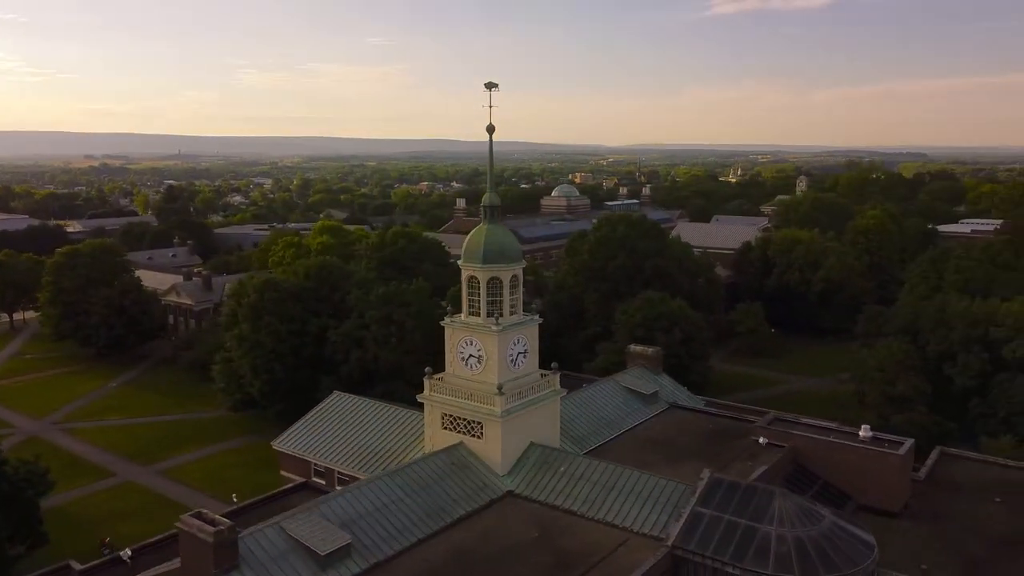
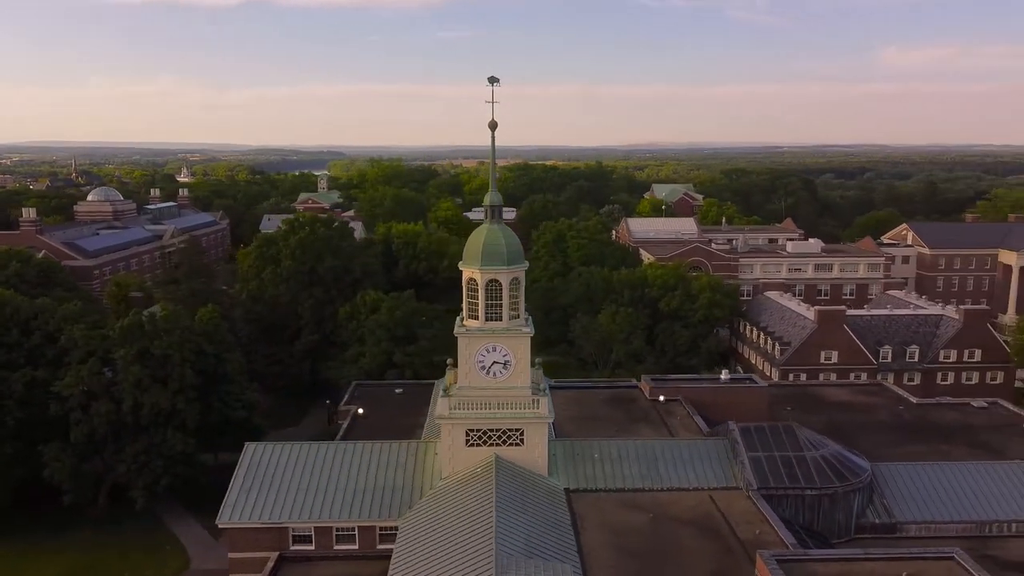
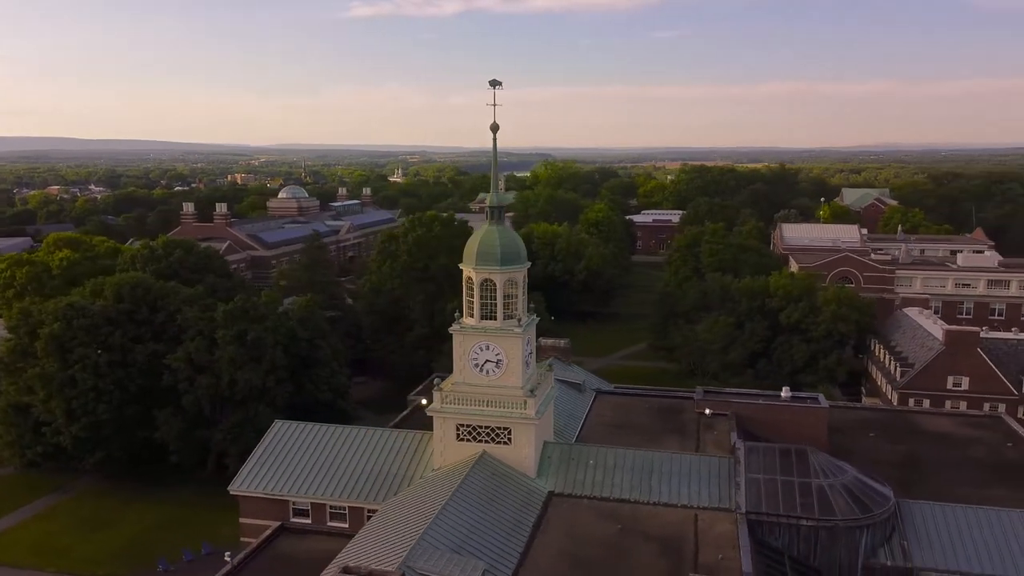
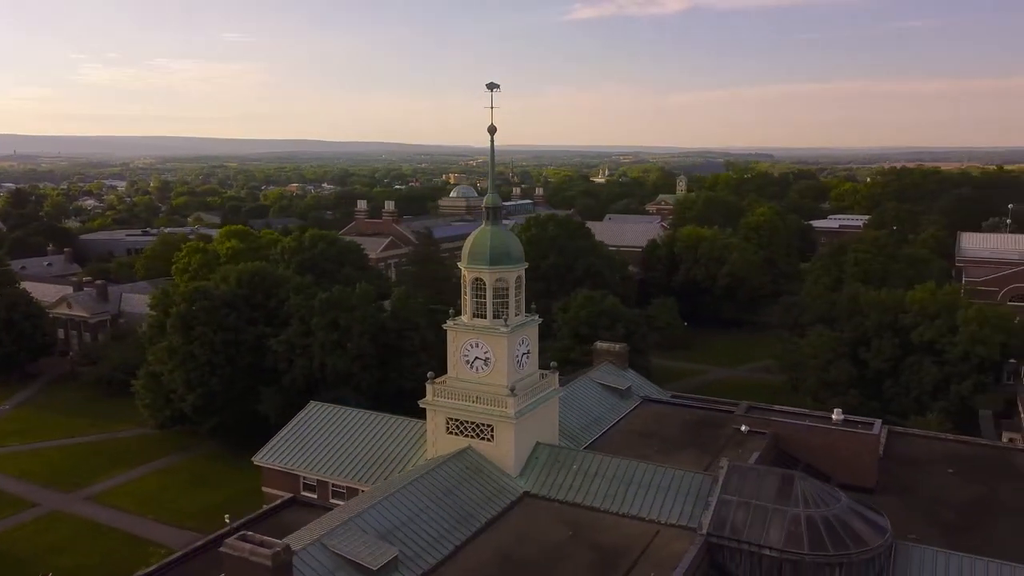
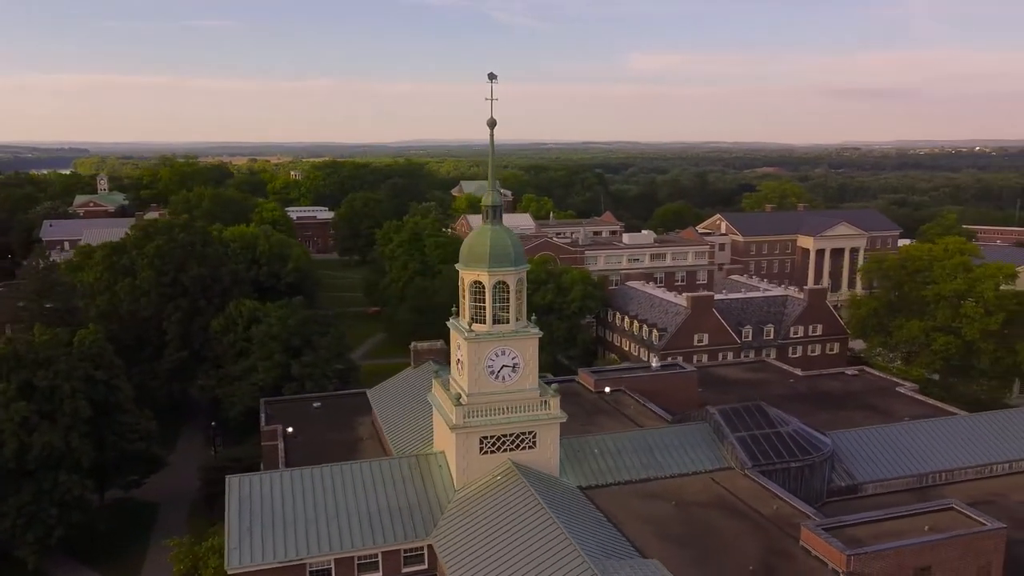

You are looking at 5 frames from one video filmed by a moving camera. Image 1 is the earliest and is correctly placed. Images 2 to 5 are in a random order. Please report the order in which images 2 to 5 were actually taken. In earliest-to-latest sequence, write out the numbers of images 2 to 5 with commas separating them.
4, 3, 2, 5
